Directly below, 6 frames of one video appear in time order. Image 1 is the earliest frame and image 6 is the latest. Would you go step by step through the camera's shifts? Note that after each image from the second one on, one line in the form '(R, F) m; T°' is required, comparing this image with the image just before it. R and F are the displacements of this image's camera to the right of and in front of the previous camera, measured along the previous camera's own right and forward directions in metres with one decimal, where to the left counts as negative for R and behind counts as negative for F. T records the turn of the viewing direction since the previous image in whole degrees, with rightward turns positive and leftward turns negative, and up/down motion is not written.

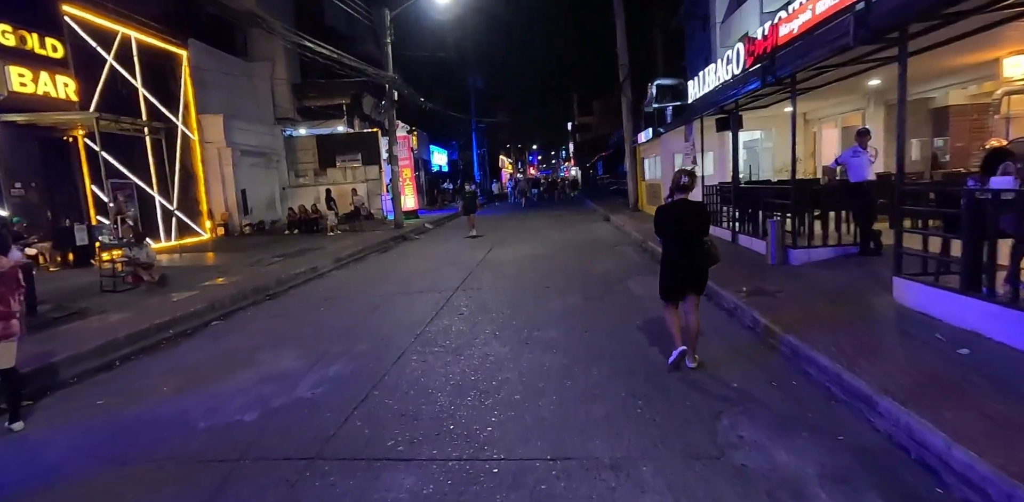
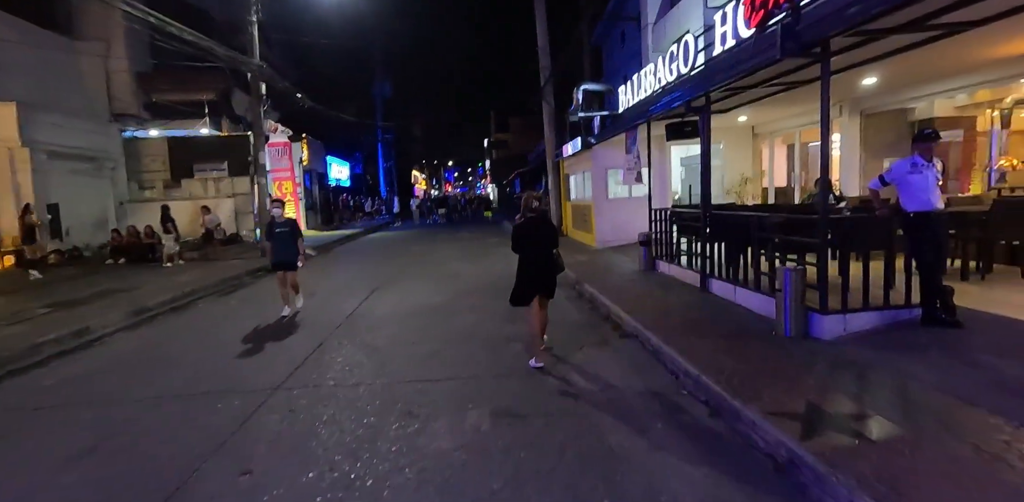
(+0.6, +3.7) m; +9°
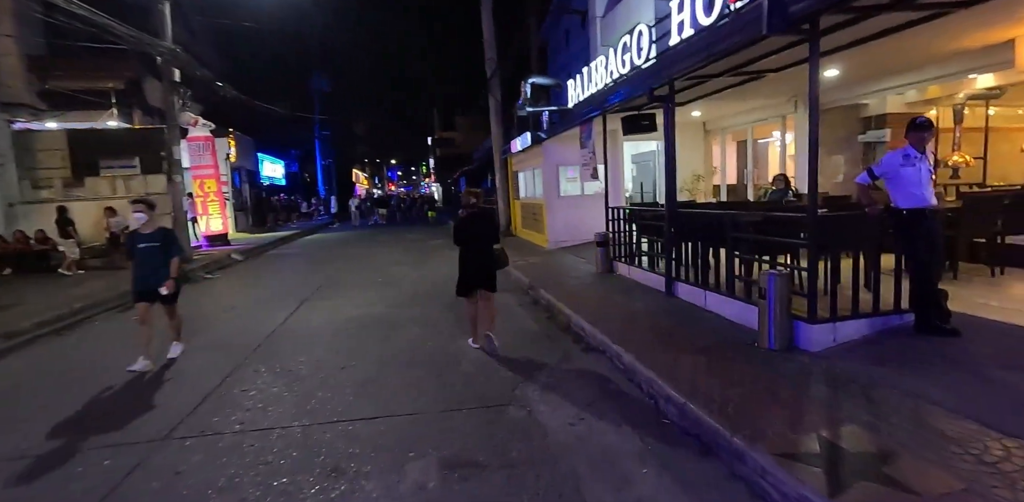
(0.0, +0.9) m; +6°
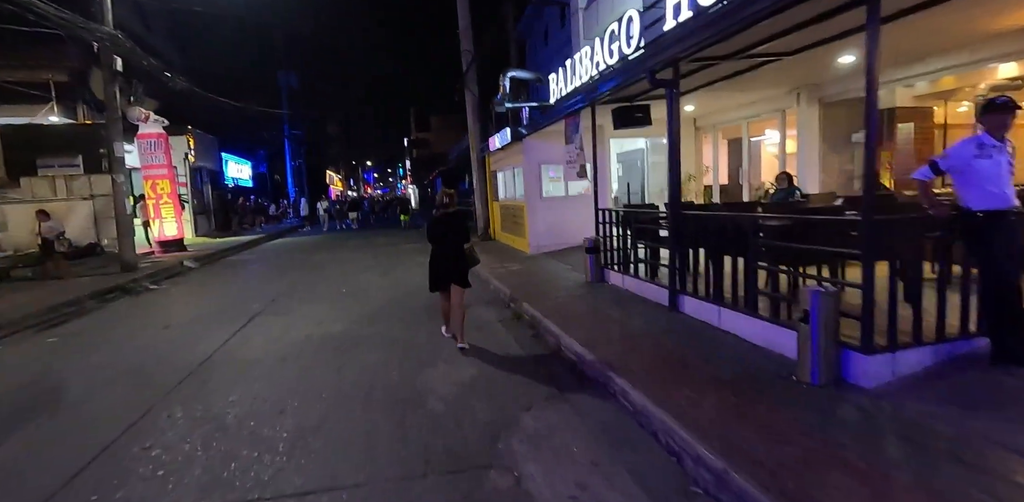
(0.0, +1.1) m; +2°
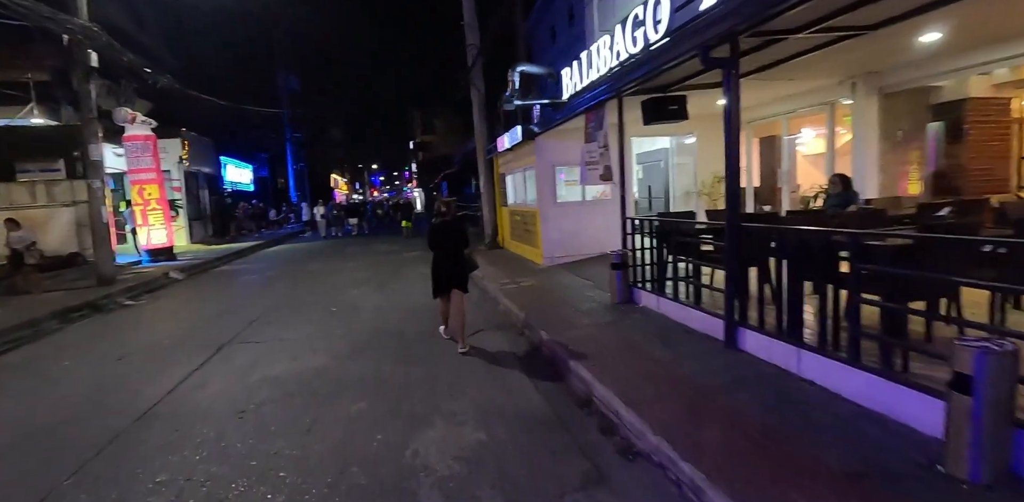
(-0.1, +1.2) m; -1°
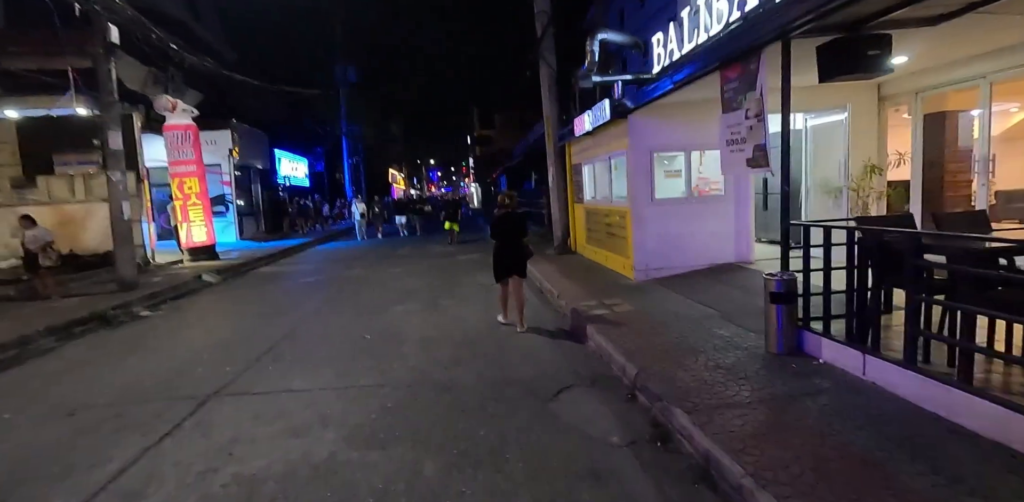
(-0.5, +2.3) m; -6°
